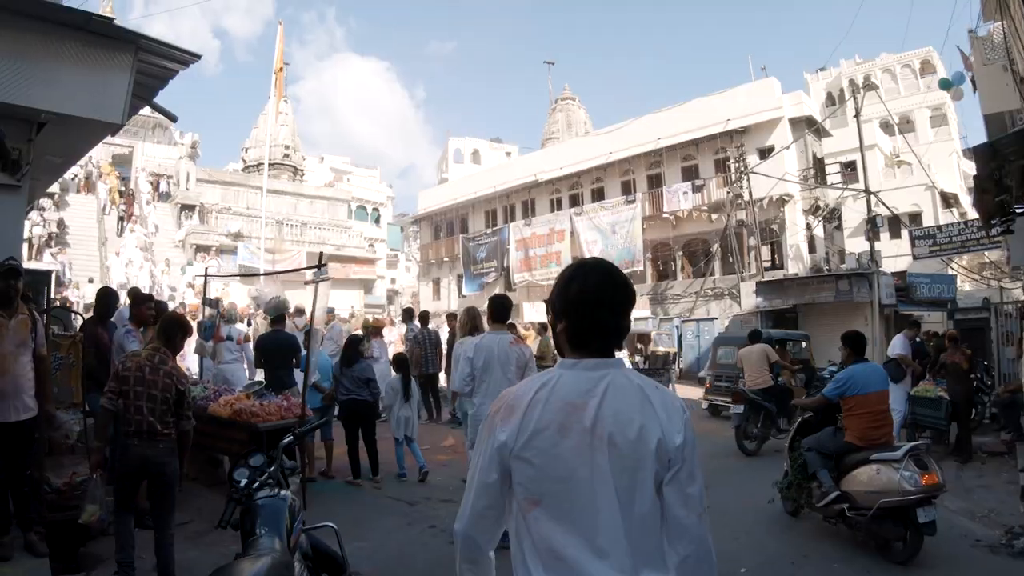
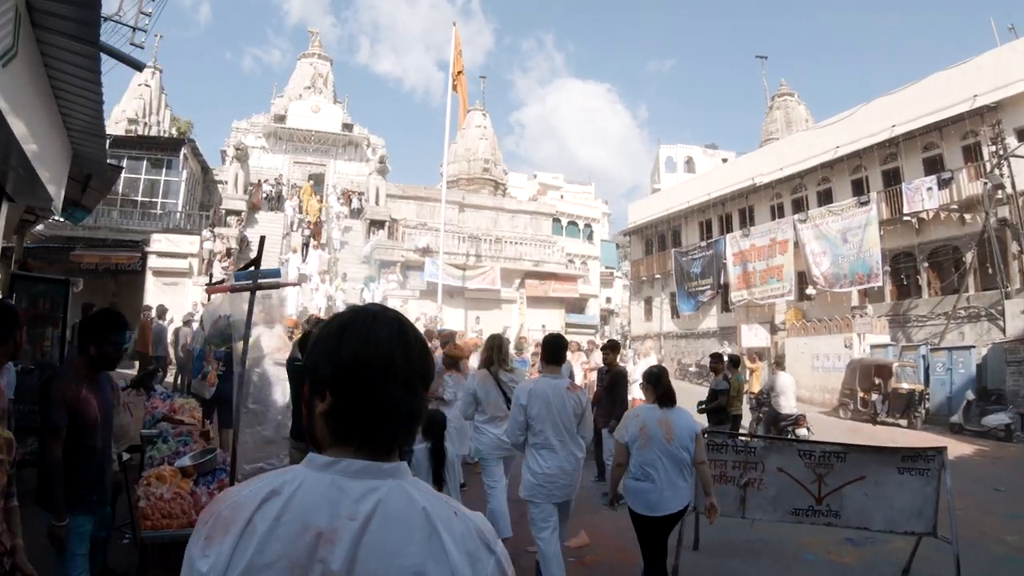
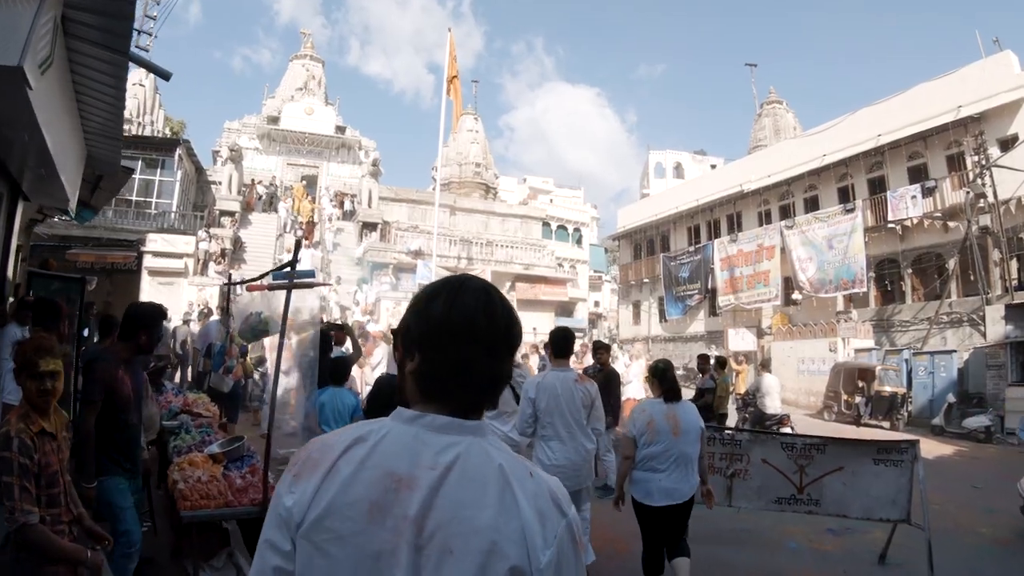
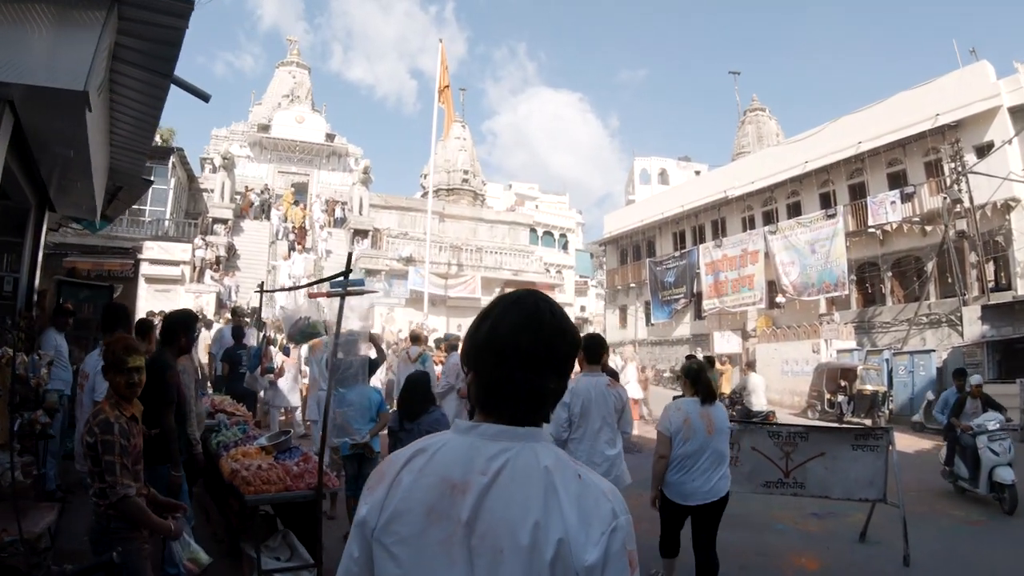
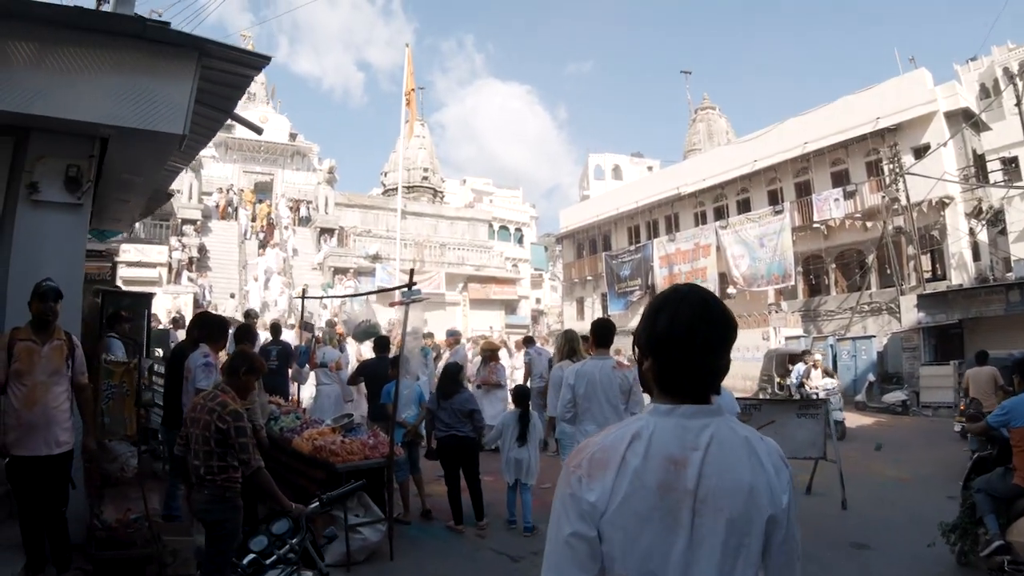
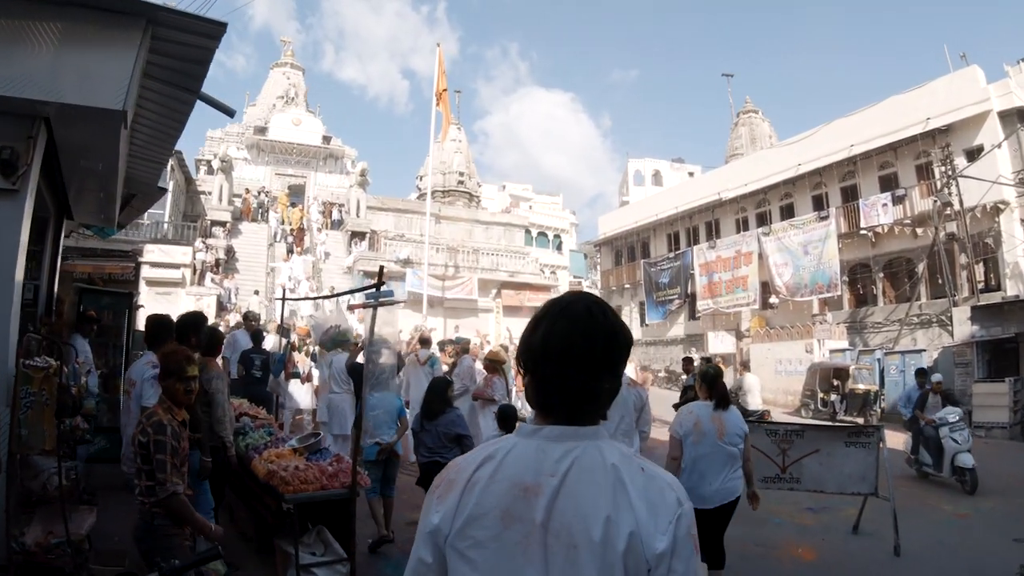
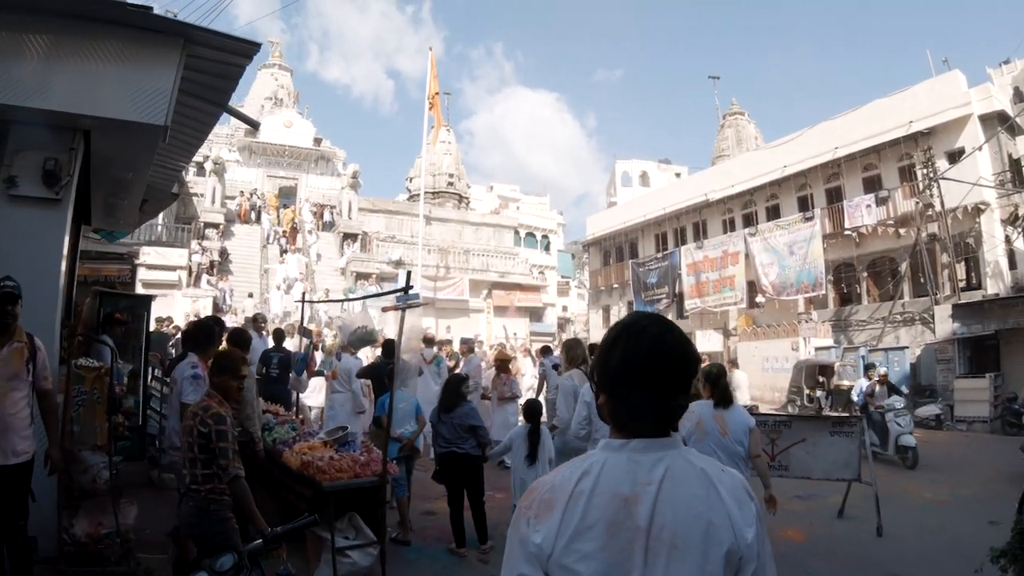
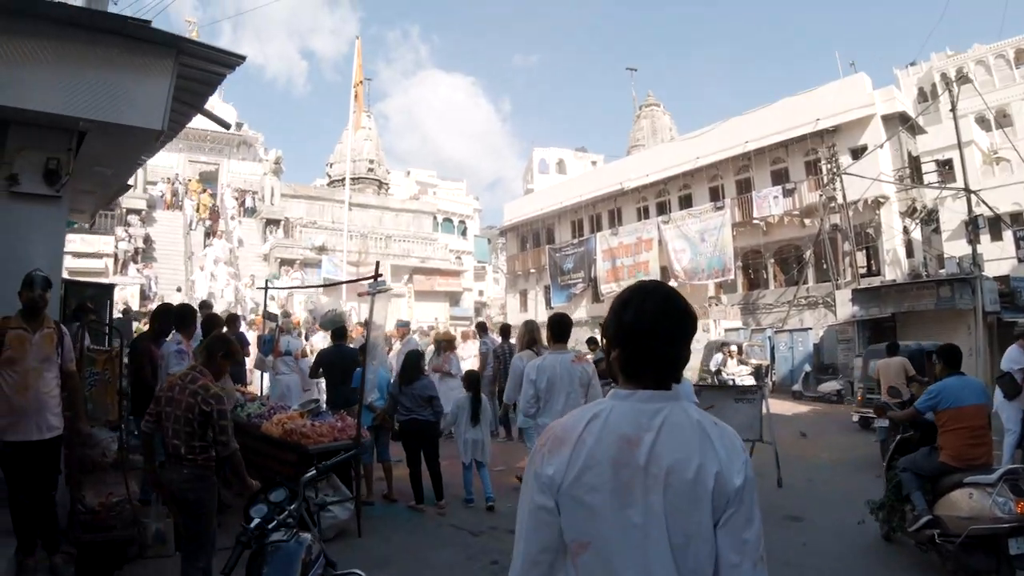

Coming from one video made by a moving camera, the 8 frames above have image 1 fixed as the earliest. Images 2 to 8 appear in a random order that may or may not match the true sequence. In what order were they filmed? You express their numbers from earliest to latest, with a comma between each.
8, 5, 7, 6, 4, 3, 2
